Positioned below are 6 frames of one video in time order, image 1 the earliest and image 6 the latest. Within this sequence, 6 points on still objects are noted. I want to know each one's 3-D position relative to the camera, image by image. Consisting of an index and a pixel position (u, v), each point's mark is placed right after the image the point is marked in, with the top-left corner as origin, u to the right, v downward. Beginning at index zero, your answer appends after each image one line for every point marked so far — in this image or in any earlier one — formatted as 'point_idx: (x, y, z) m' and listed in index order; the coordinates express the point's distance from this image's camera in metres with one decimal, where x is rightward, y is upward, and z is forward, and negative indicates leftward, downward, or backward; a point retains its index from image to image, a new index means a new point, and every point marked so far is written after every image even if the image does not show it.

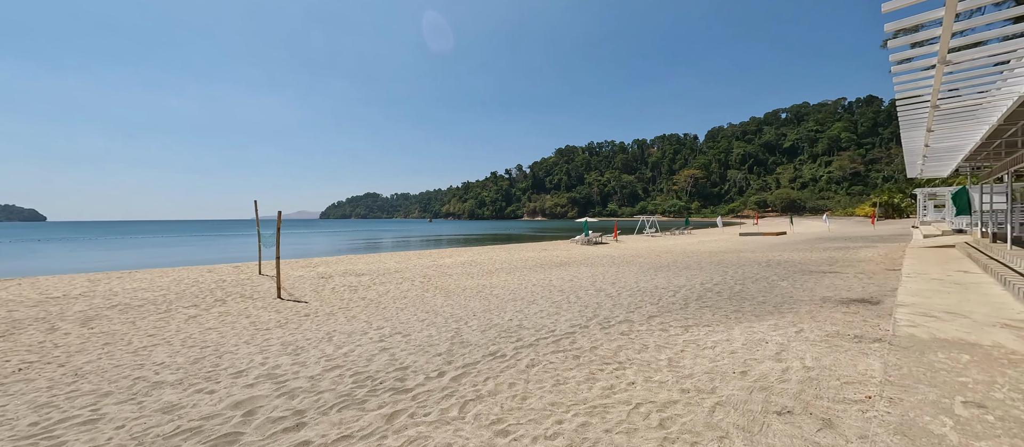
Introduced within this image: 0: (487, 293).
0: (-0.6, -1.6, +7.6) m
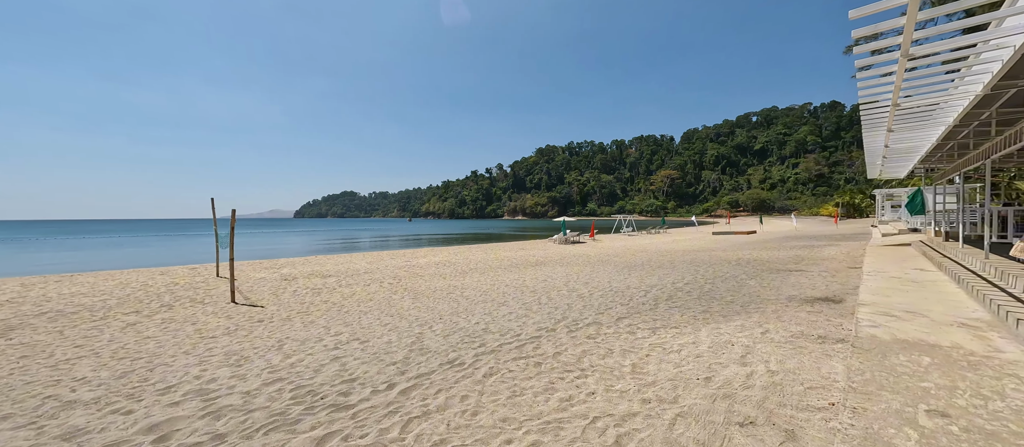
0: (-1.2, -1.6, +7.4) m
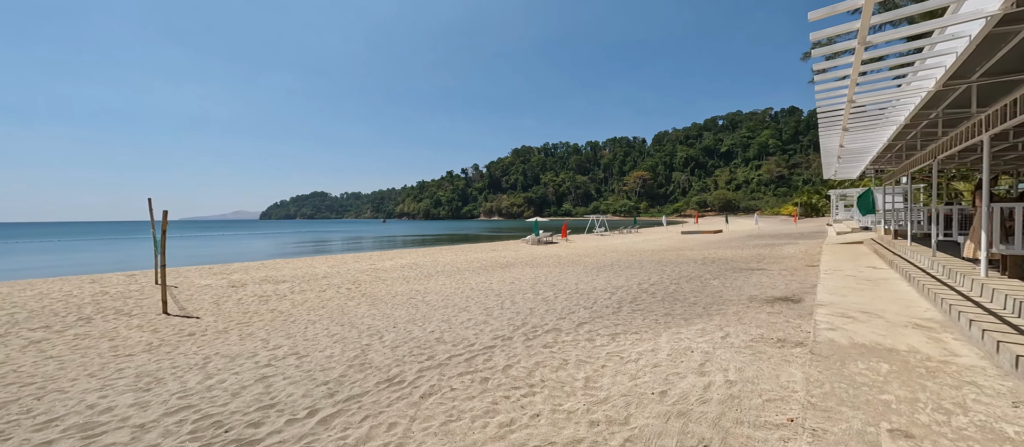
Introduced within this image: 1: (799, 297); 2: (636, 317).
0: (-1.9, -1.6, +7.0) m
1: (+4.1, -1.1, +4.8) m
2: (+1.6, -1.2, +4.4) m
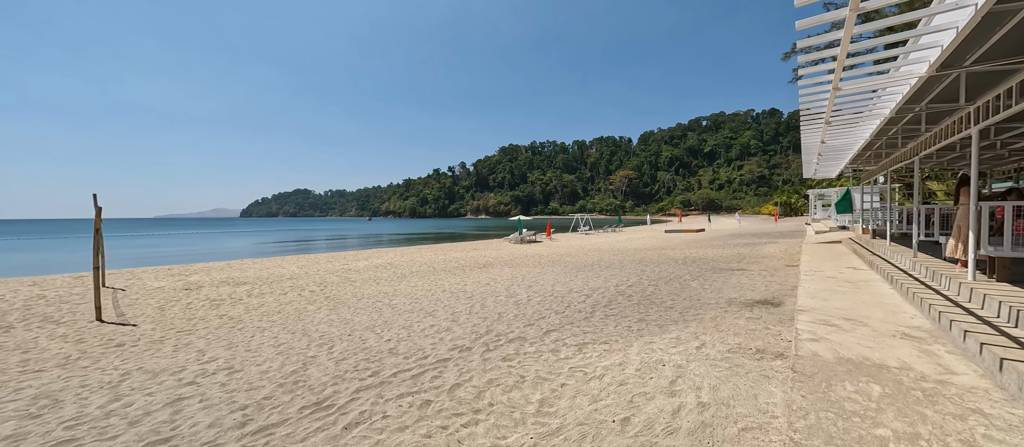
0: (-2.5, -1.6, +6.5) m
1: (+3.7, -1.0, +4.6) m
2: (+1.2, -1.2, +4.0) m
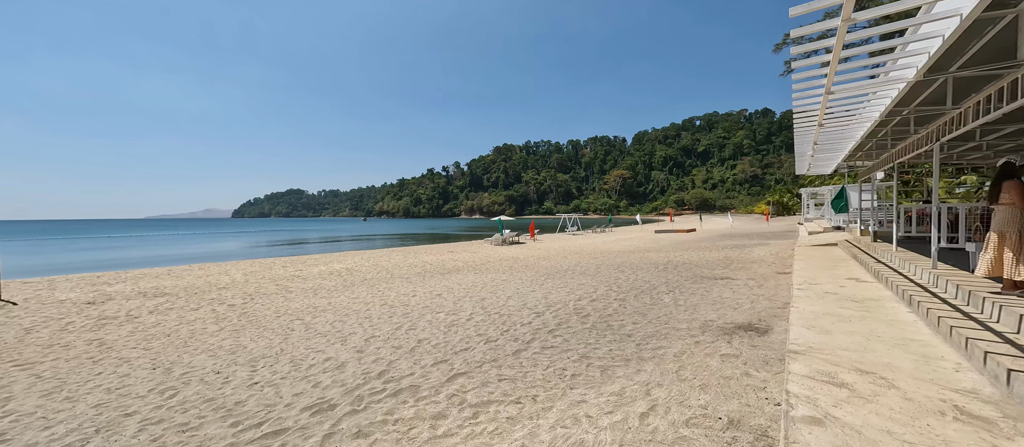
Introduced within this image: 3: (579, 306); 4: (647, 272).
0: (-3.4, -1.6, +5.5) m
1: (+2.8, -1.1, +3.6) m
2: (+0.3, -1.2, +3.0) m
3: (+1.0, -1.2, +5.1) m
4: (+3.2, -1.2, +7.9) m
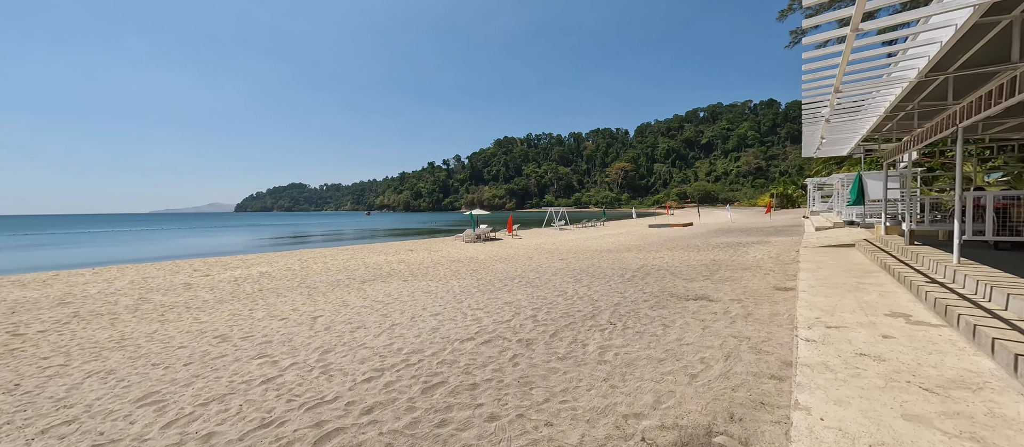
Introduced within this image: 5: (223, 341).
0: (-5.0, -1.6, +3.6) m
1: (+1.2, -1.1, +1.7) m
2: (-1.3, -1.3, +1.2) m
3: (-0.6, -1.2, +3.2) m
4: (+1.7, -1.1, +6.0) m
5: (-3.8, -1.5, +4.4) m
